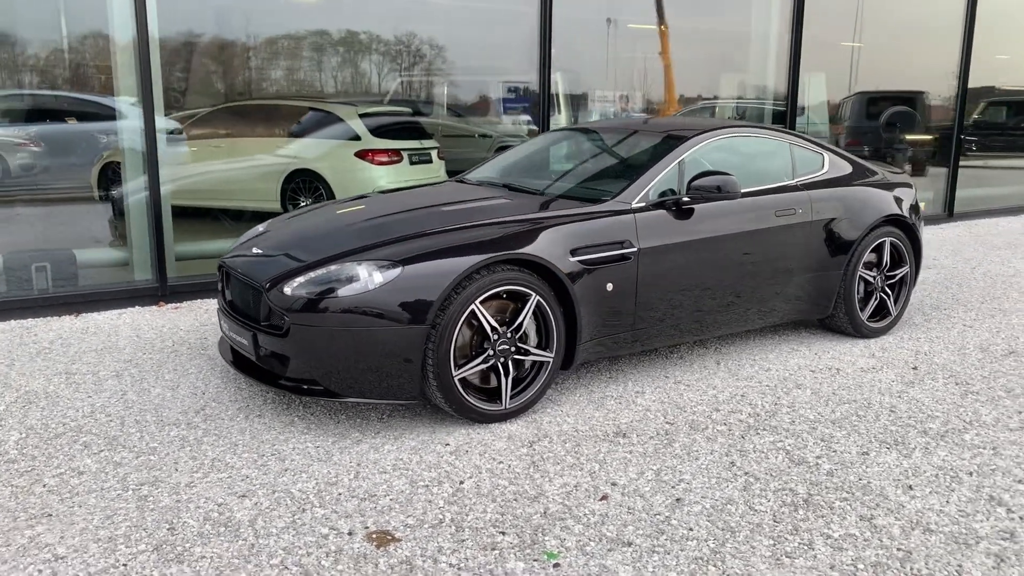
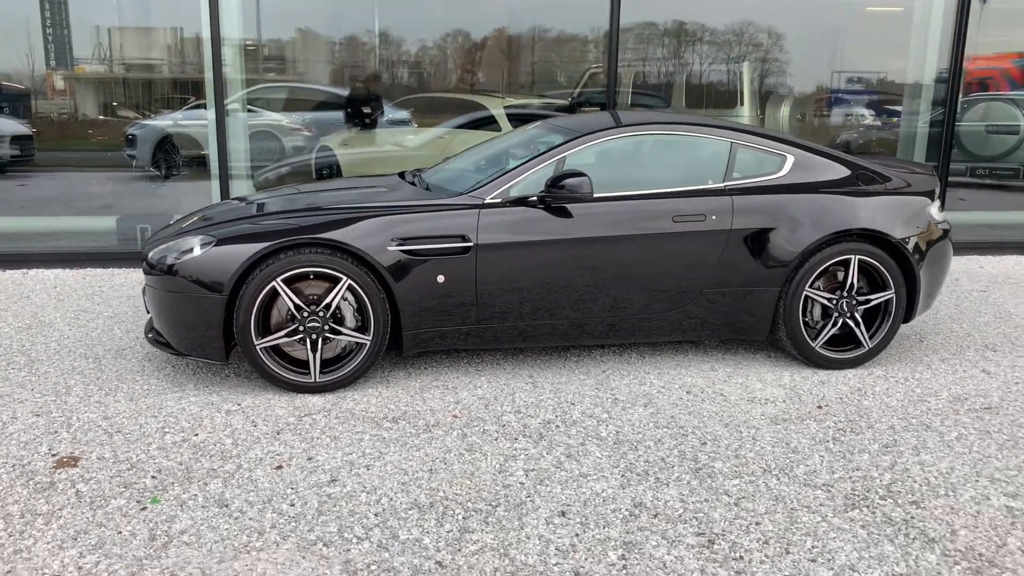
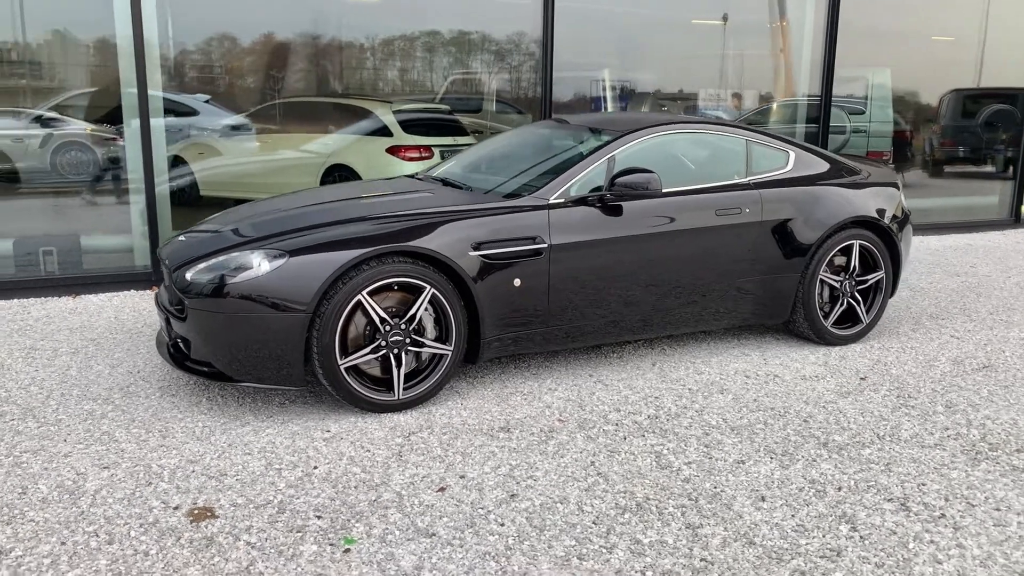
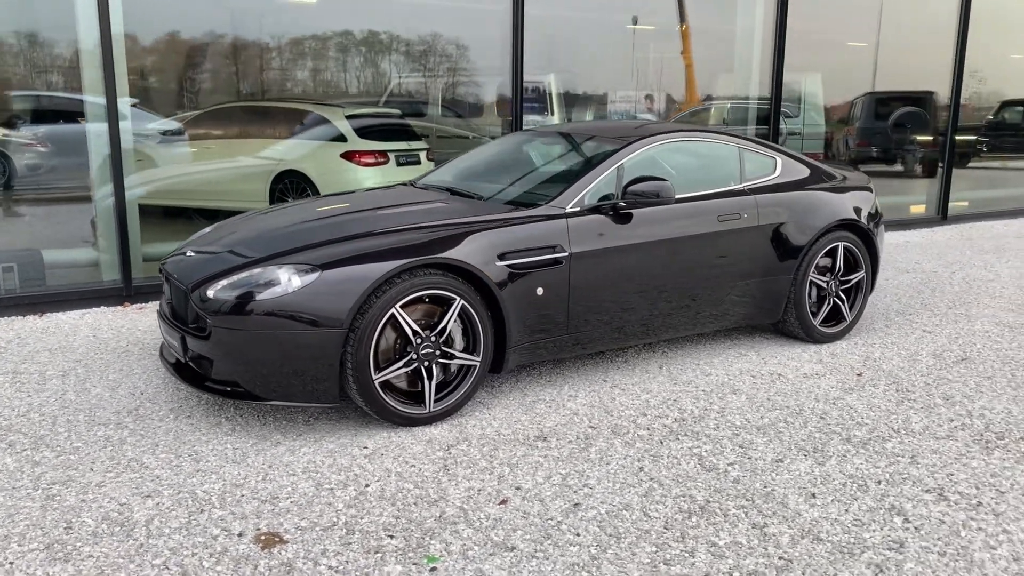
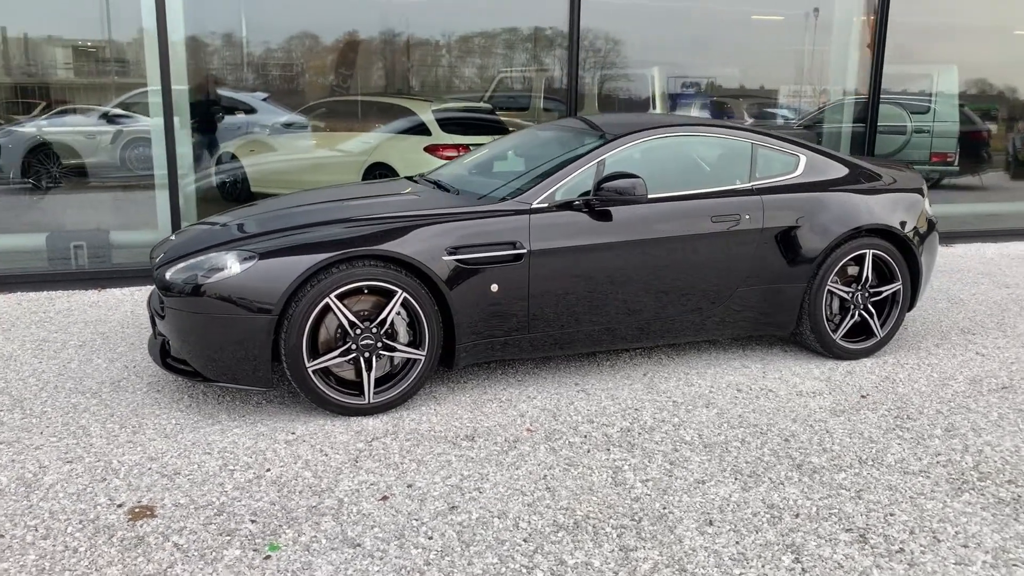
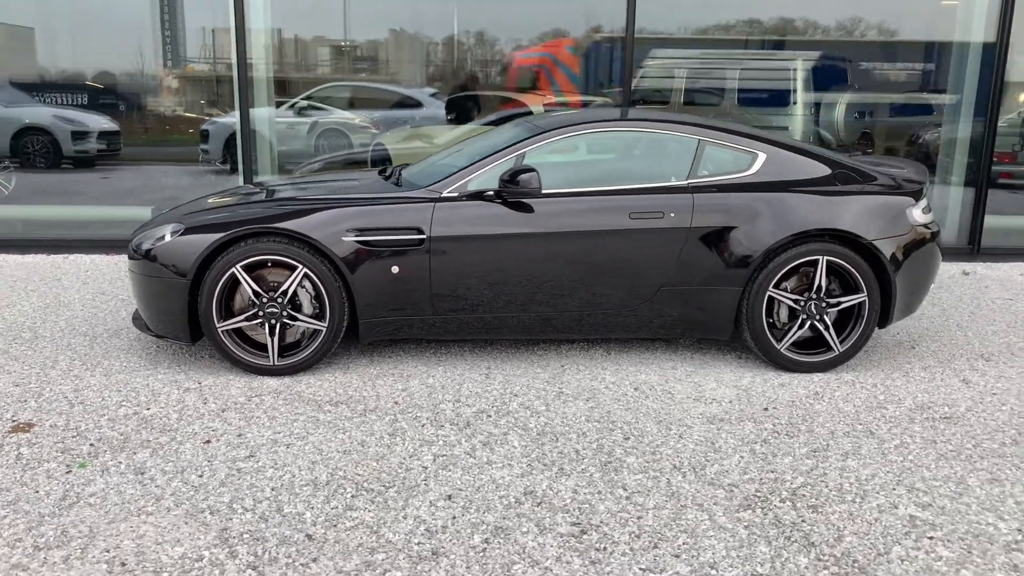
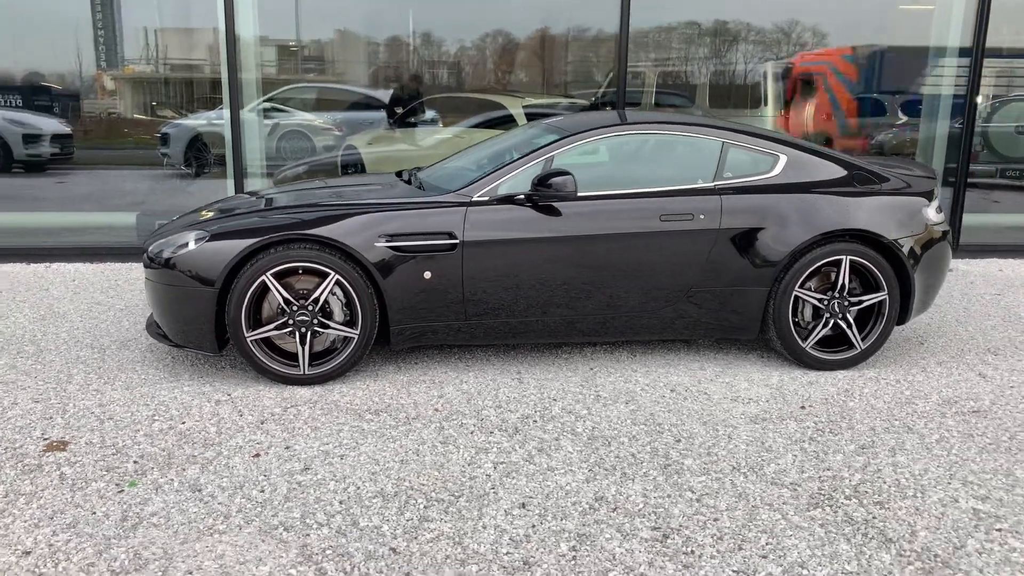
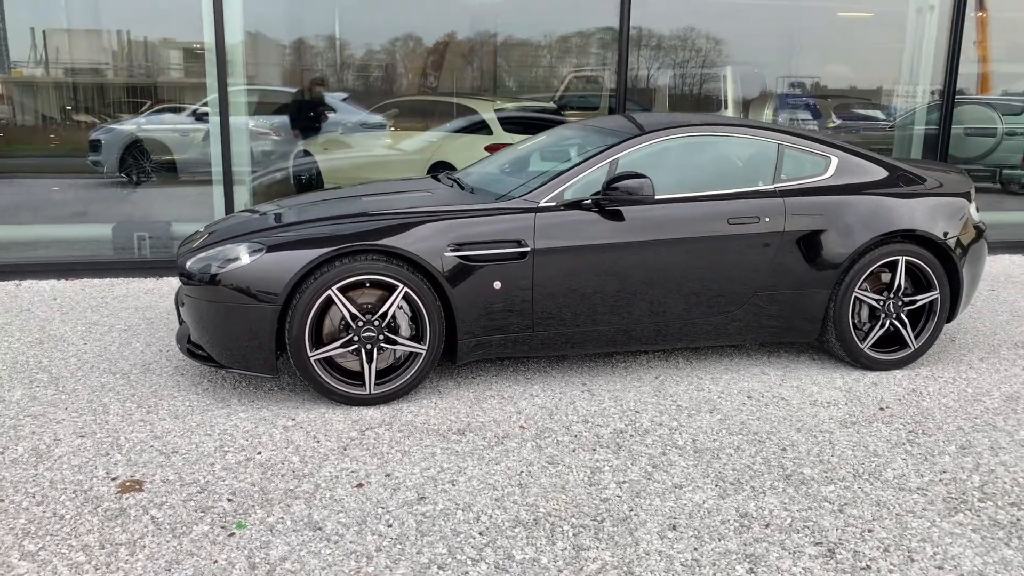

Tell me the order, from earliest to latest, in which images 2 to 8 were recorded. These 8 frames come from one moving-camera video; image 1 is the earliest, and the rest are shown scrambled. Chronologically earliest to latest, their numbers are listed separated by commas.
4, 3, 5, 8, 2, 7, 6
